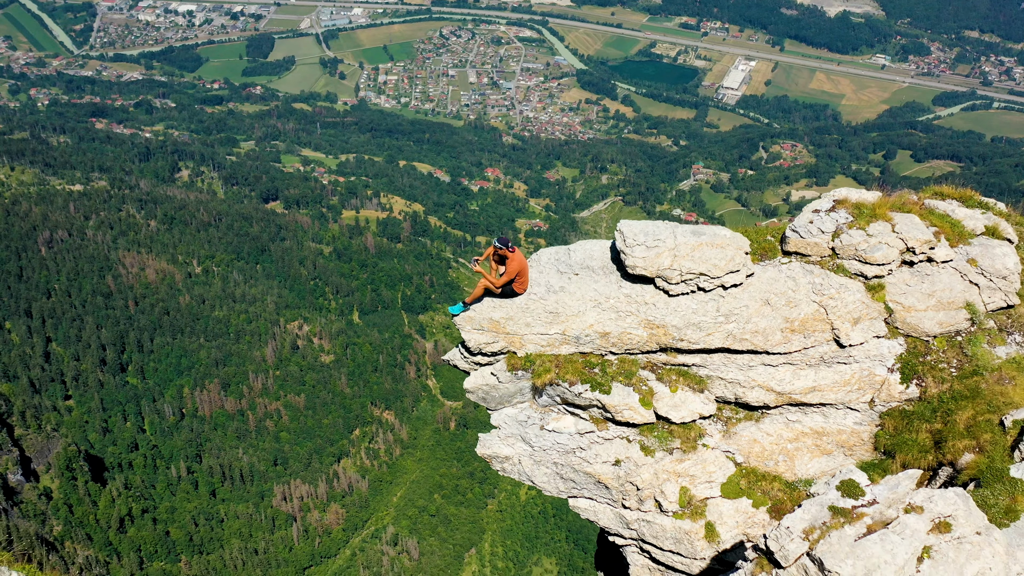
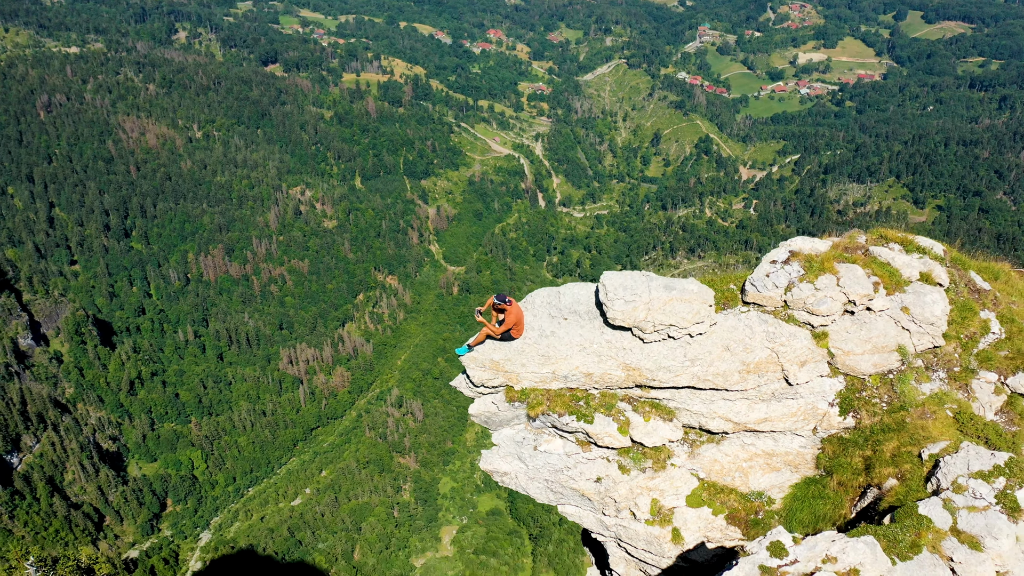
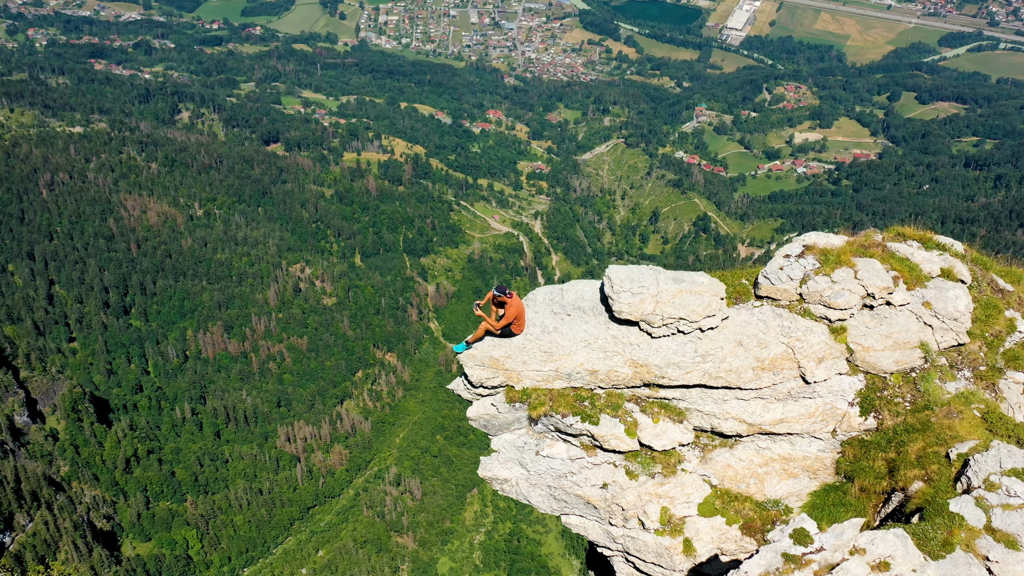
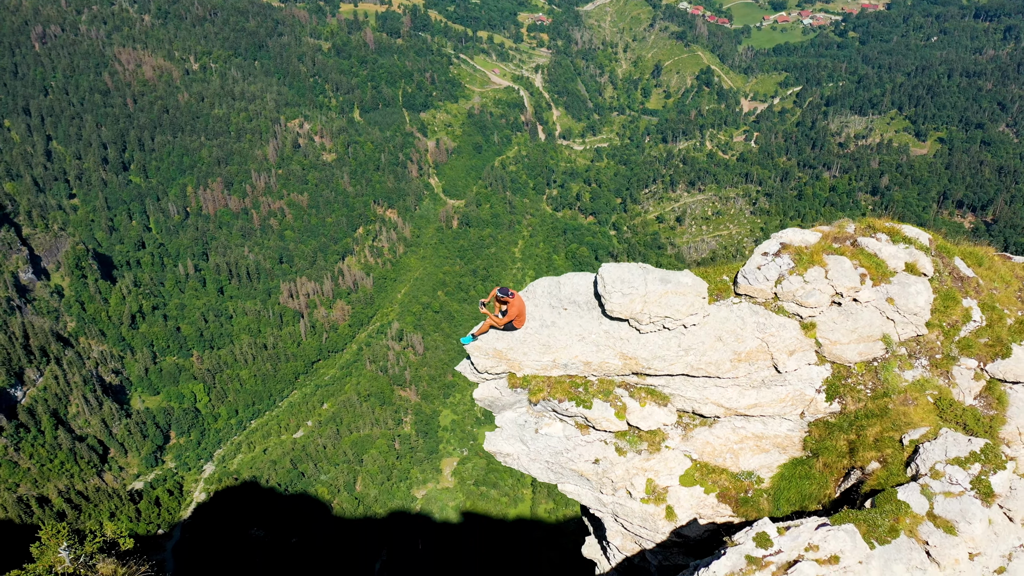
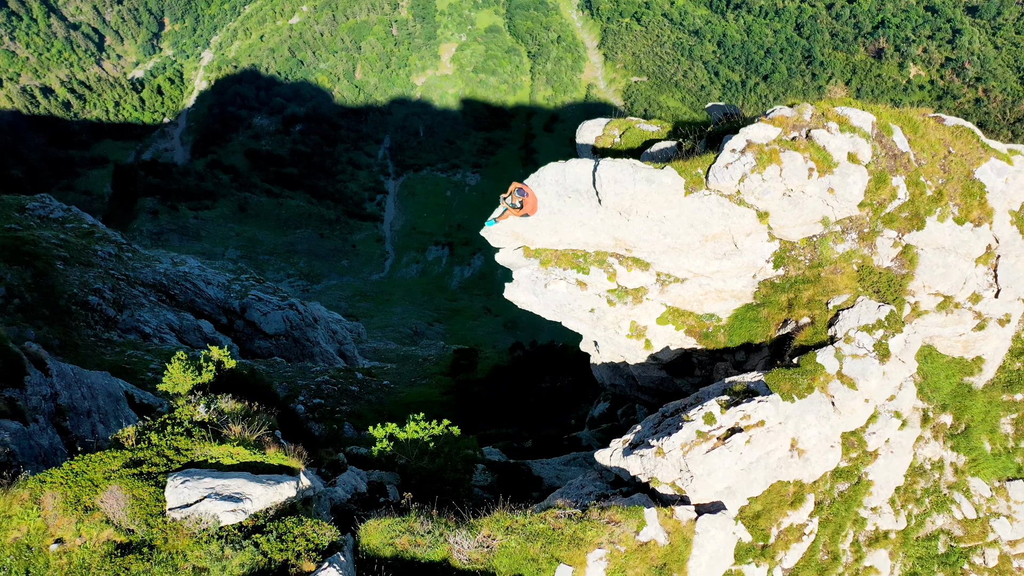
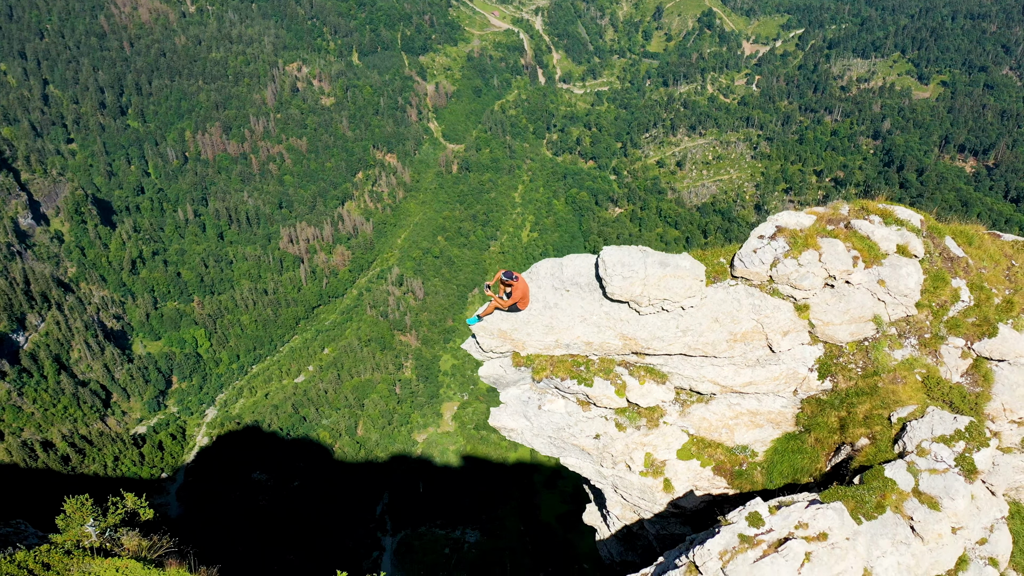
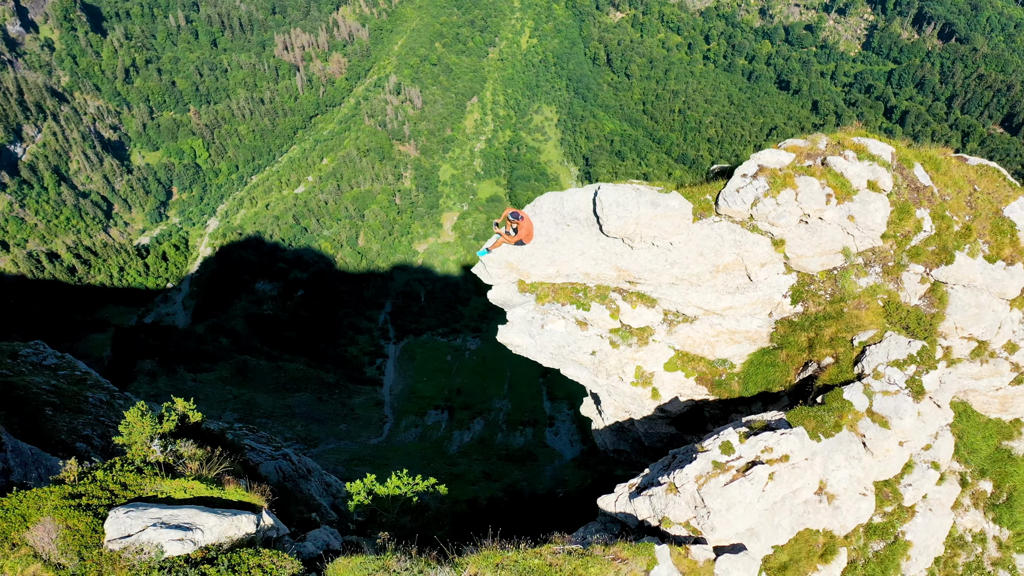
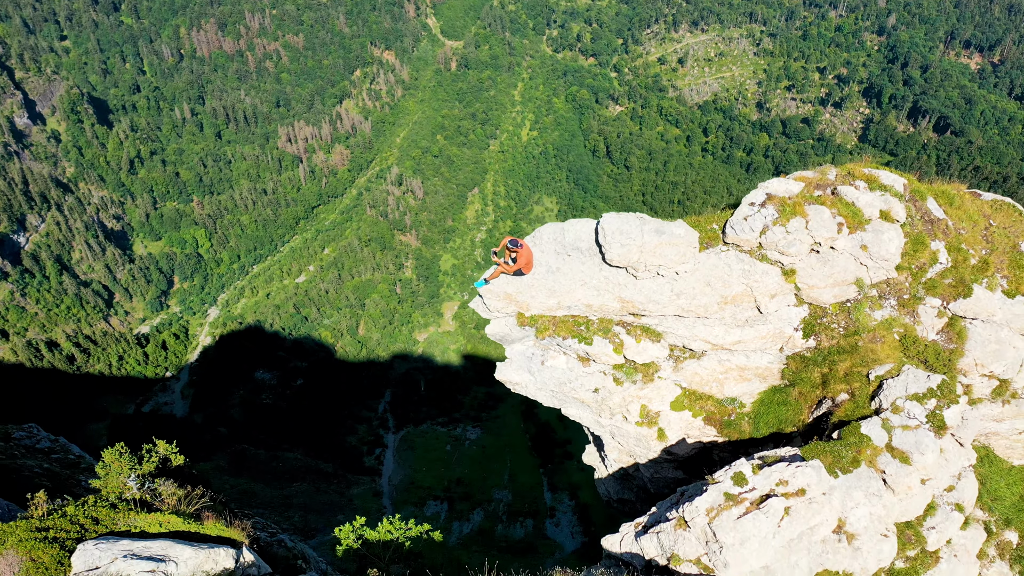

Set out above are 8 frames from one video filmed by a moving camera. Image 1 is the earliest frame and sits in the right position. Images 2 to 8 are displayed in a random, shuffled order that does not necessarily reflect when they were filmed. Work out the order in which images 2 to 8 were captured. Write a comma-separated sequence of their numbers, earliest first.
3, 2, 4, 6, 8, 7, 5
